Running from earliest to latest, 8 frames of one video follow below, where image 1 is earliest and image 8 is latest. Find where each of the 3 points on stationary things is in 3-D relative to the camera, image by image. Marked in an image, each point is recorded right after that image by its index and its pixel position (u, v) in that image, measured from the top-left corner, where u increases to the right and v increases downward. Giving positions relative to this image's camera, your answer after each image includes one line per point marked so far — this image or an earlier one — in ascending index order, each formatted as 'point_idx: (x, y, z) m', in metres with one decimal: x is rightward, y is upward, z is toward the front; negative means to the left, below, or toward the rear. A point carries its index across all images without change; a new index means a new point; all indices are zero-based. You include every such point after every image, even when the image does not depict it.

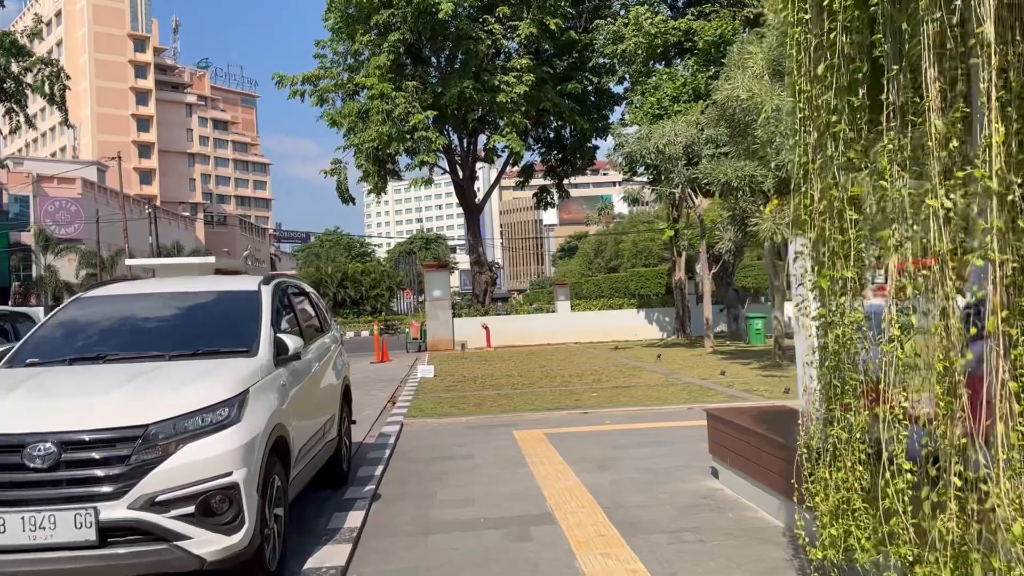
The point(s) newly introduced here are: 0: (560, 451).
0: (+0.6, -1.9, +9.6) m
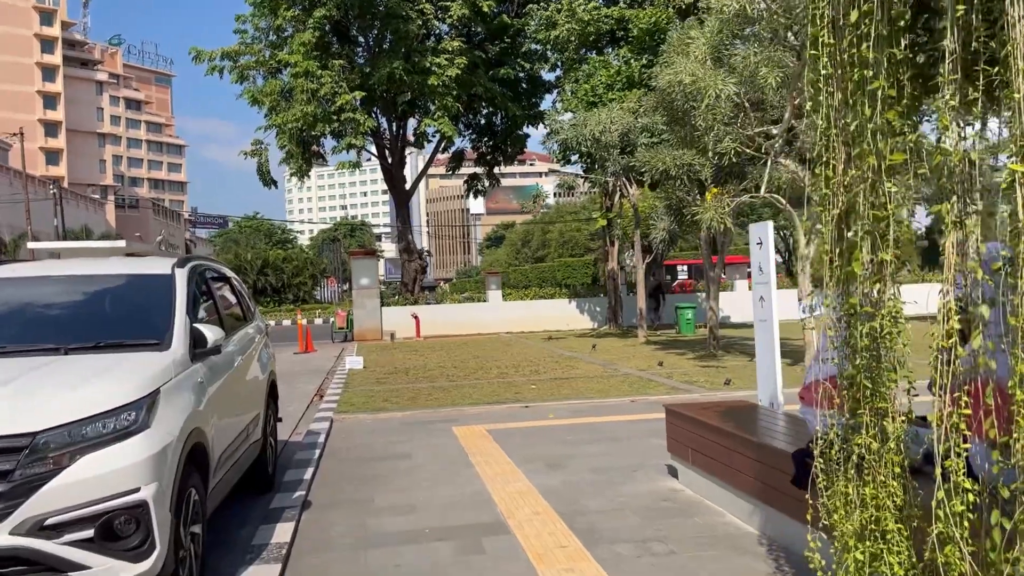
0: (-0.1, -1.7, +9.0) m
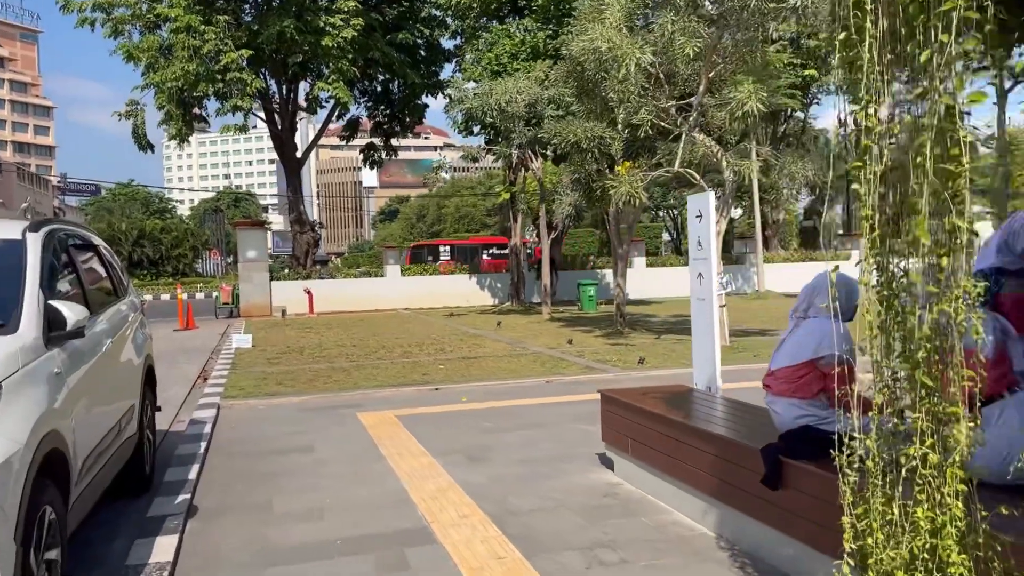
0: (-0.9, -1.5, +8.2) m
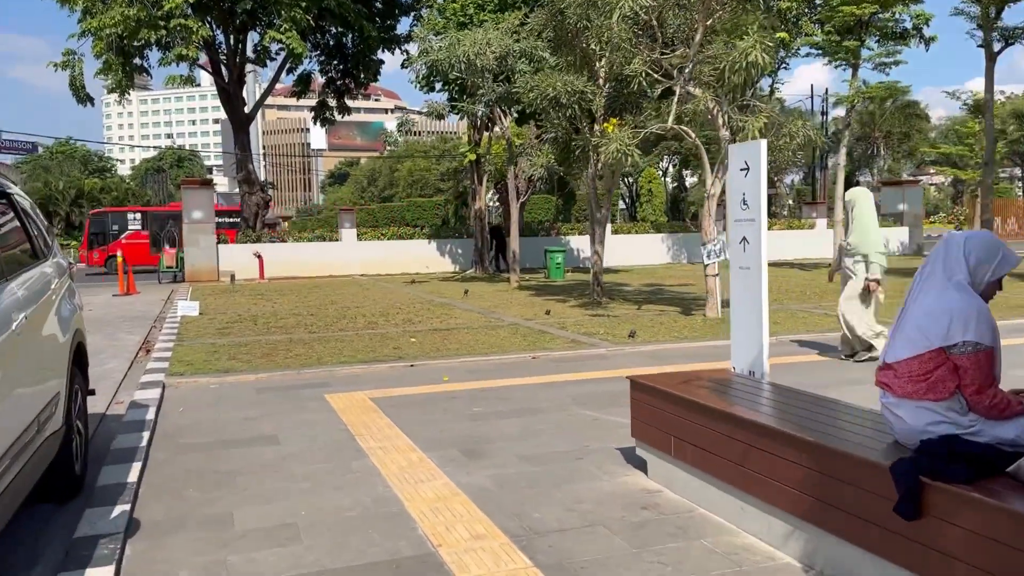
0: (-0.9, -1.2, +7.0) m
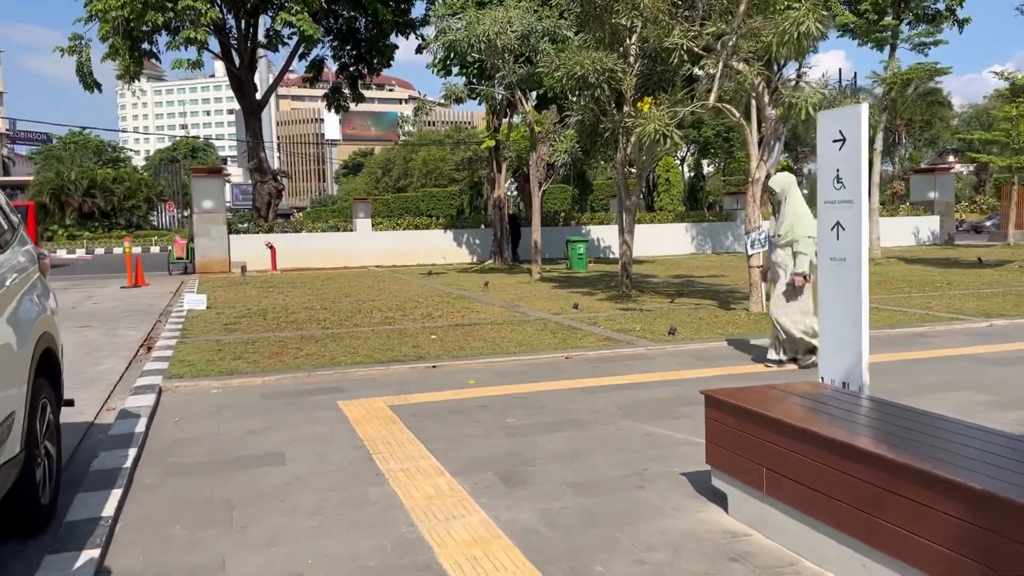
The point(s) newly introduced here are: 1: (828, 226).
0: (-0.6, -1.1, +6.1) m
1: (+1.9, +0.4, +5.2) m
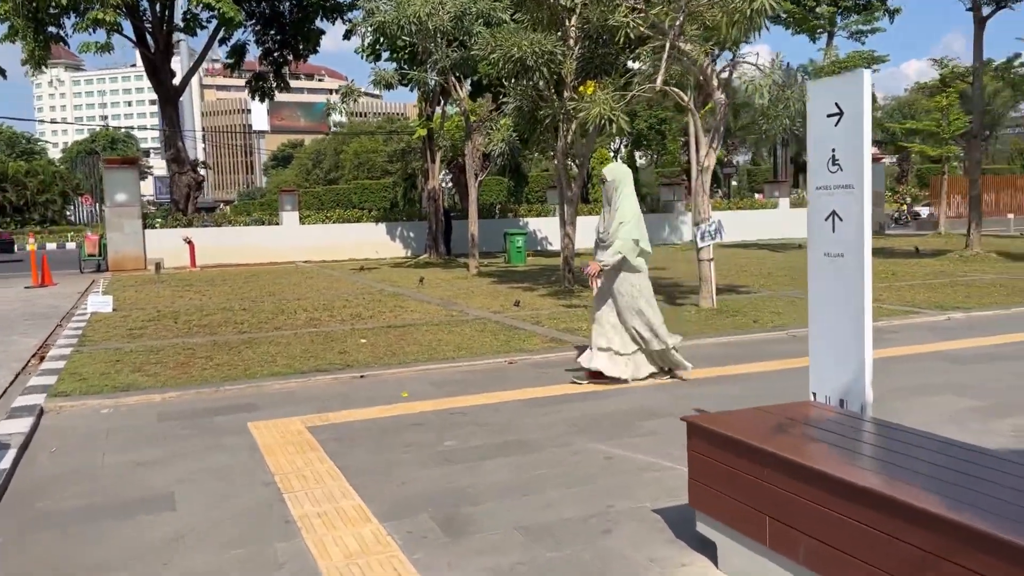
0: (-1.0, -1.2, +5.1) m
1: (+1.6, +0.4, +4.4) m
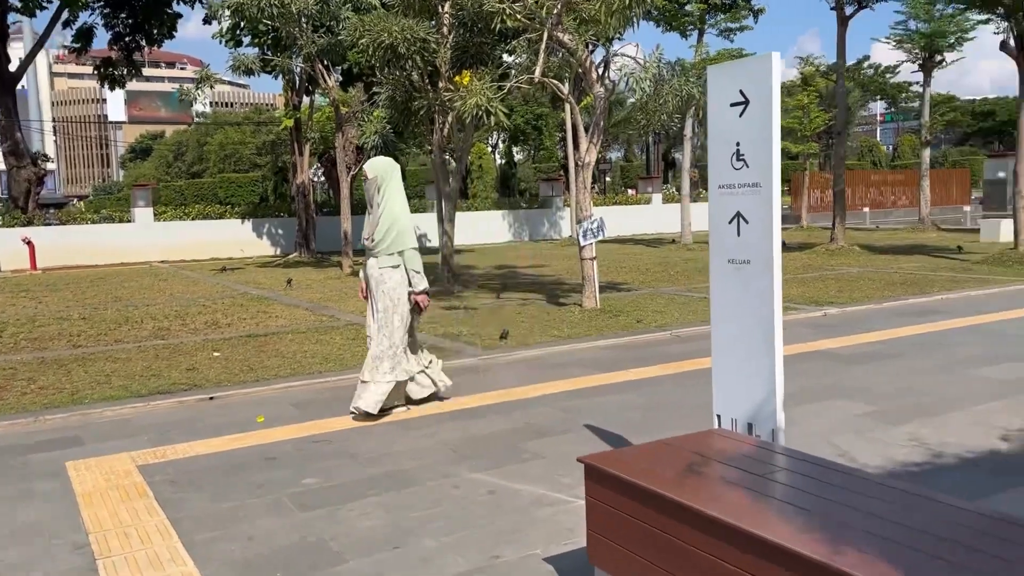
0: (-1.6, -1.3, +4.3) m
1: (+1.0, +0.3, +3.9) m
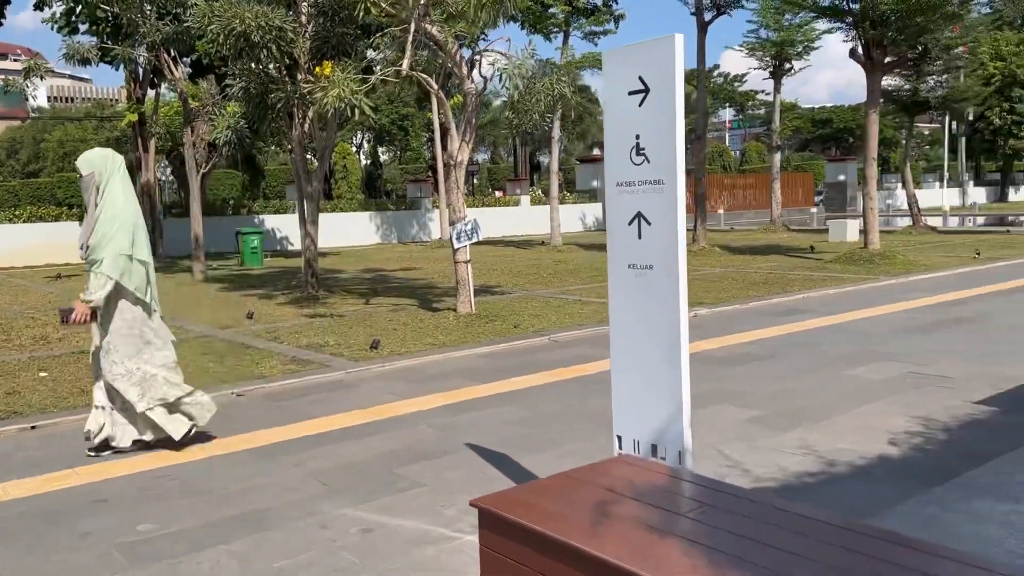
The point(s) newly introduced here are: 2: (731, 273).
0: (-2.2, -1.3, +3.5) m
1: (+0.5, +0.3, +3.5) m
2: (+4.4, +0.3, +16.7) m
